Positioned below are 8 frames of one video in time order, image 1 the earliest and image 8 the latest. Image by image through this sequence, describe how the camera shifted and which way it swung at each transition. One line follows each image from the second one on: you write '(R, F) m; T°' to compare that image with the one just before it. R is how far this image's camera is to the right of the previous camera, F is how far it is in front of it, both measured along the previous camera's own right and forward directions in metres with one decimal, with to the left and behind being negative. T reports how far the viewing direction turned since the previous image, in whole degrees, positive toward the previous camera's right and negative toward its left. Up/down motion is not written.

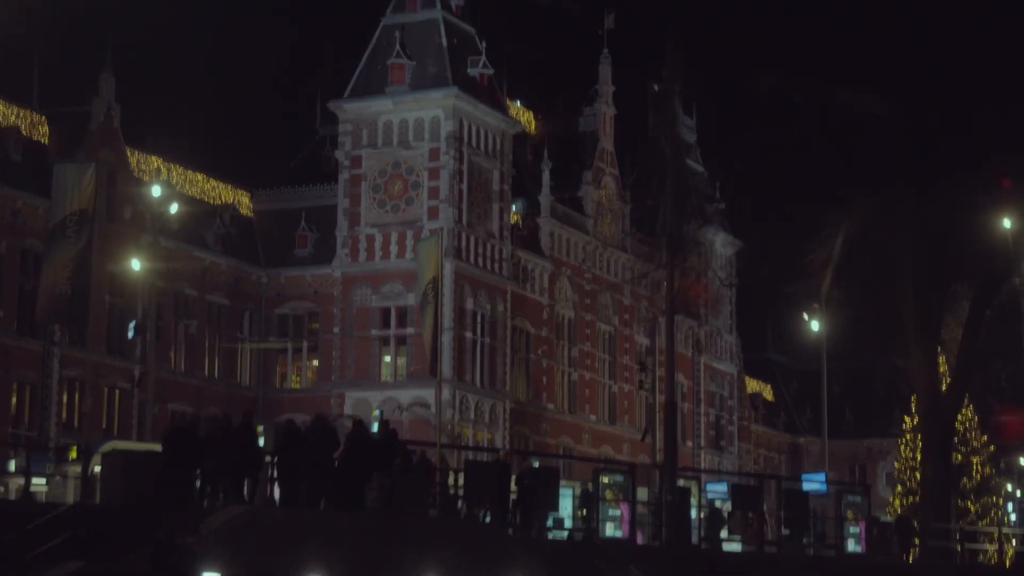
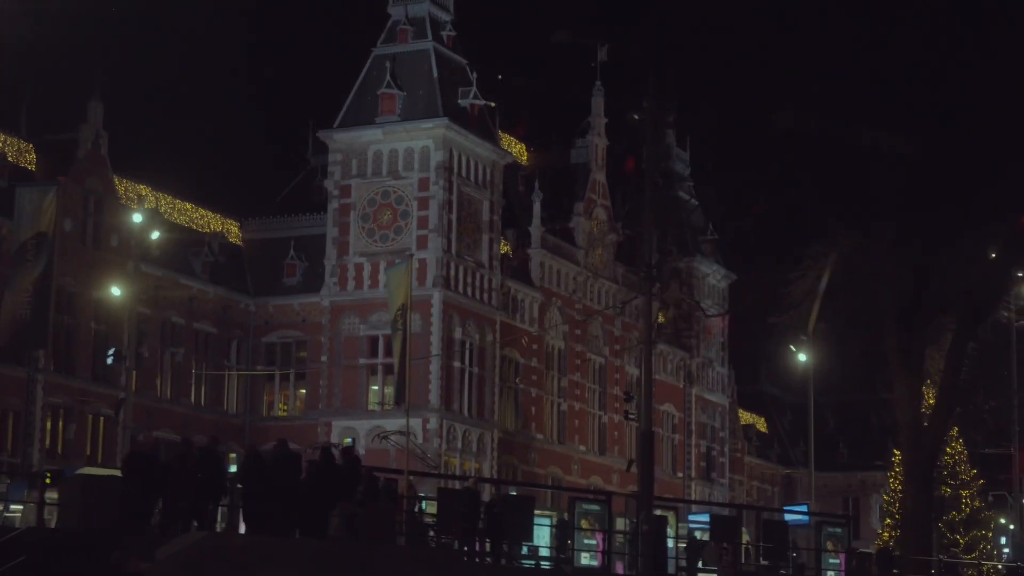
(+0.3, +0.1) m; 0°
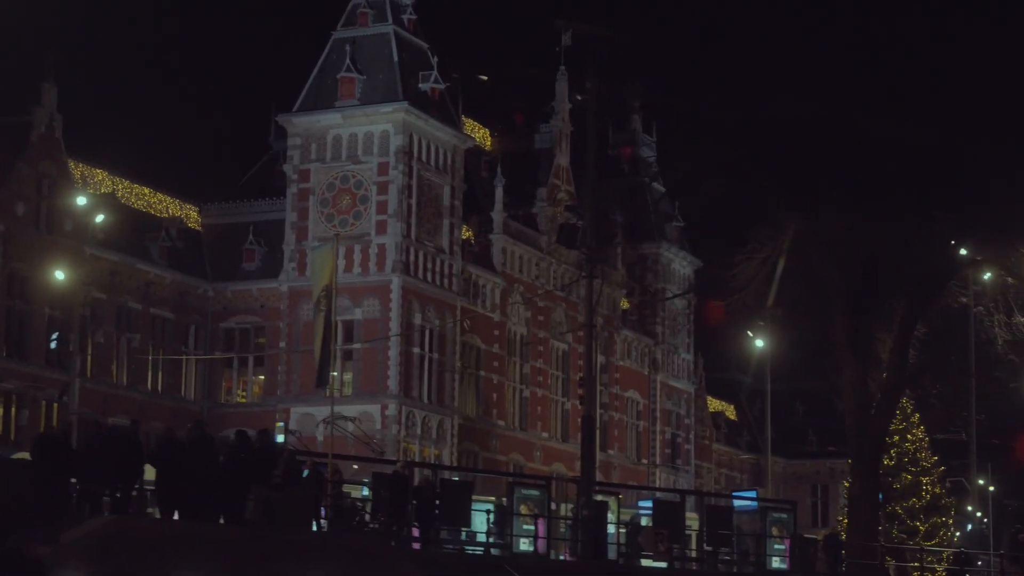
(+0.6, +0.3) m; +1°
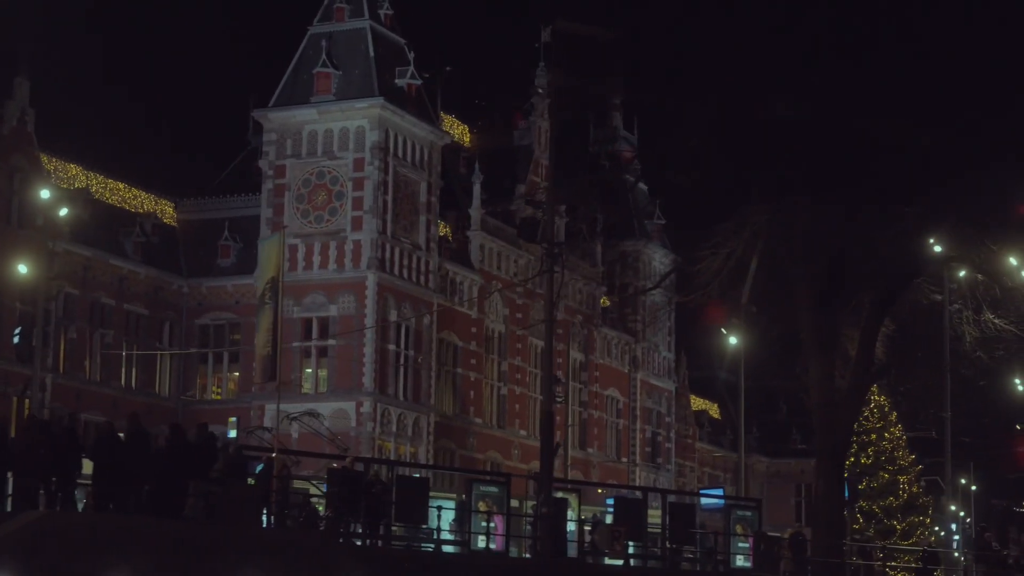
(+0.4, +0.3) m; 0°
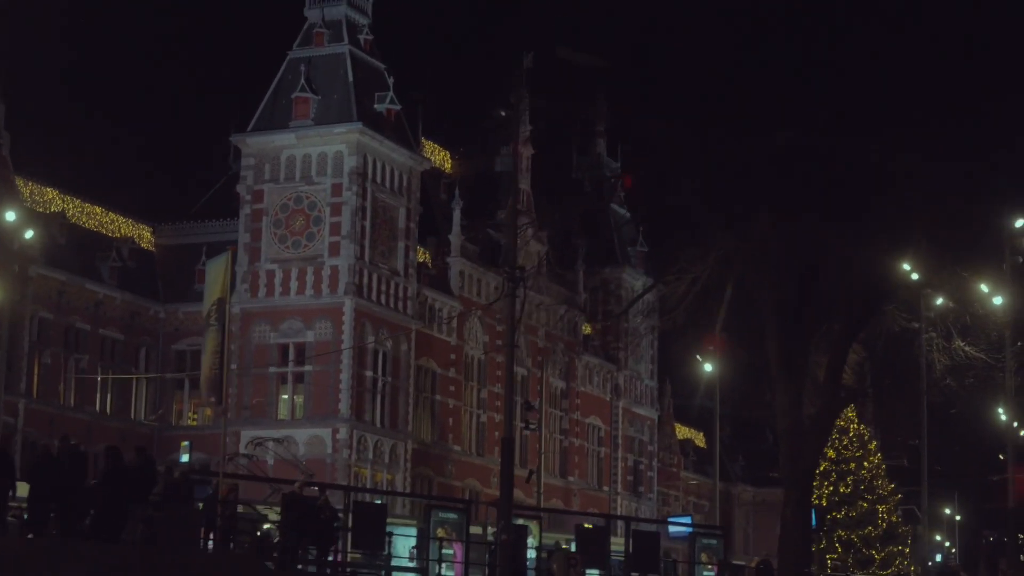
(+0.4, +0.2) m; 0°
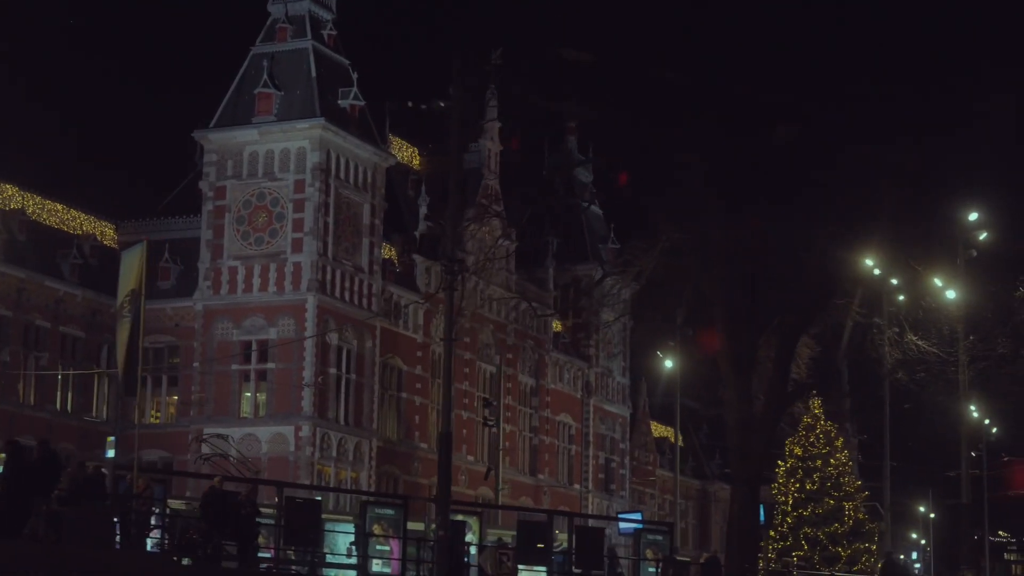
(+0.7, +0.3) m; 0°
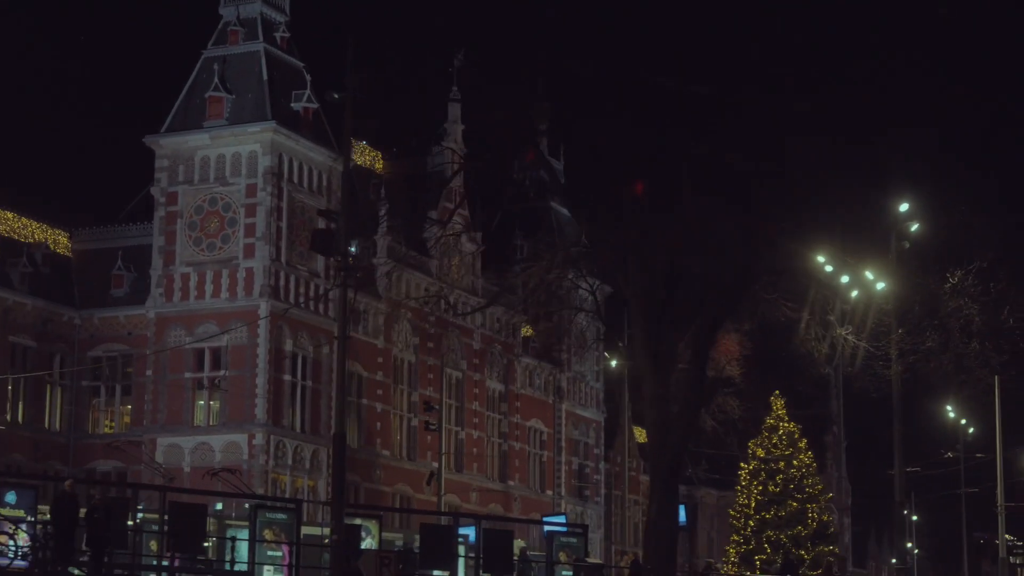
(+1.5, +0.8) m; 0°
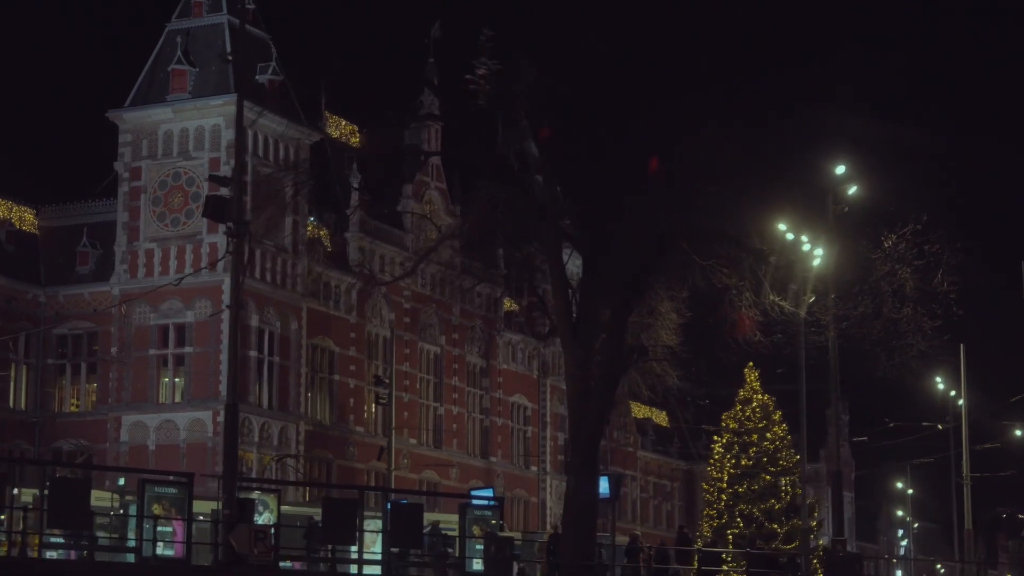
(+1.7, +0.8) m; -1°
